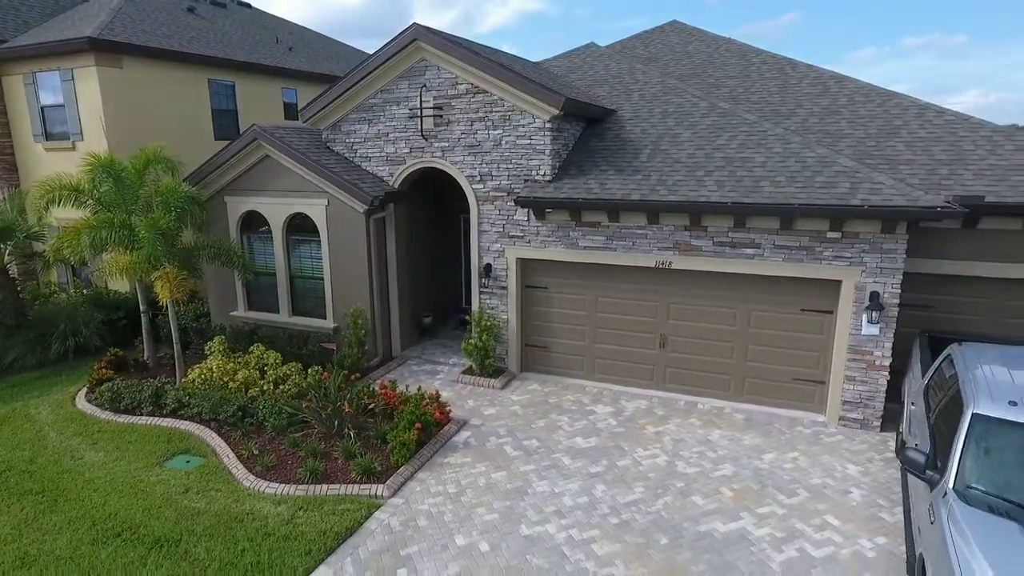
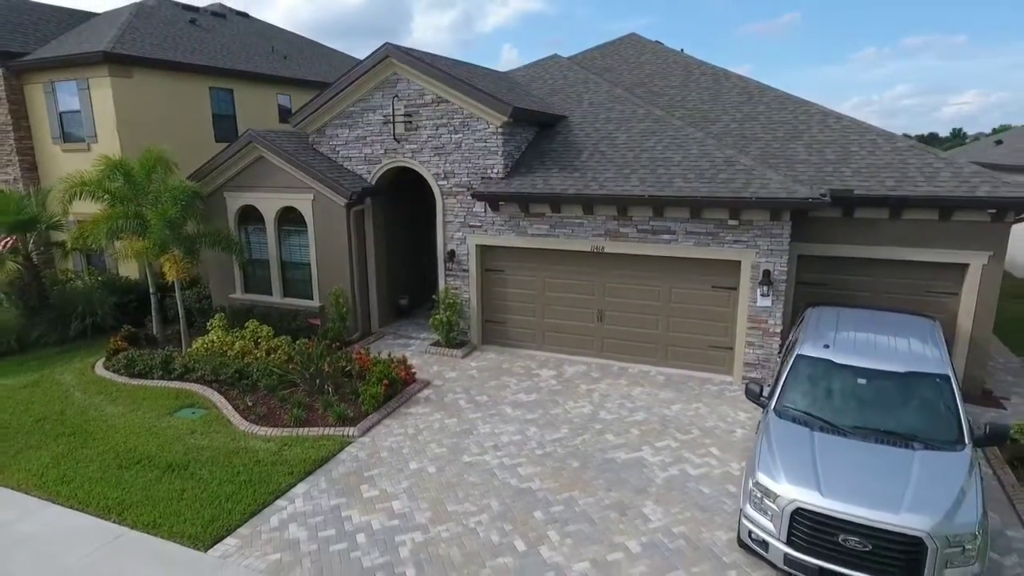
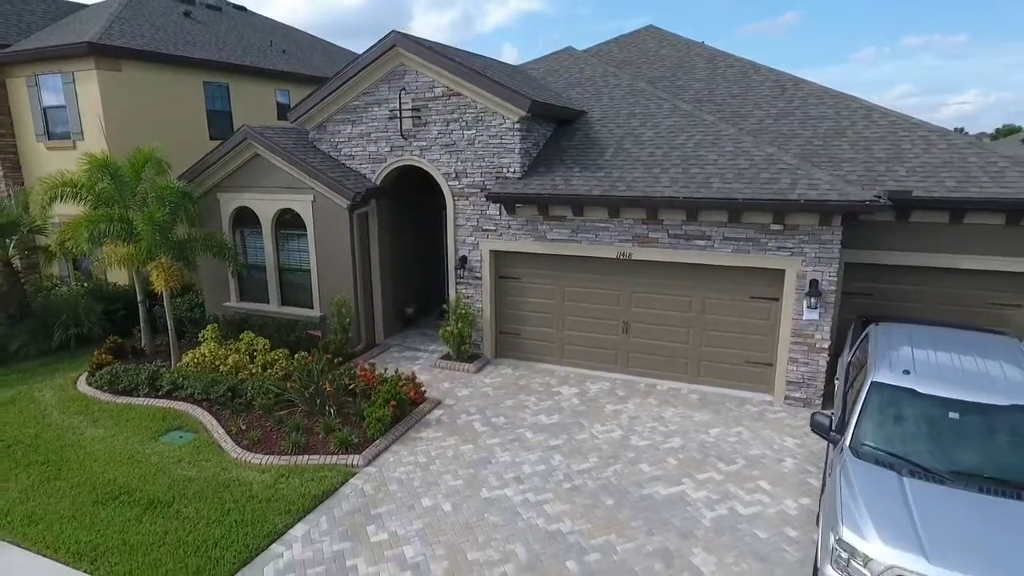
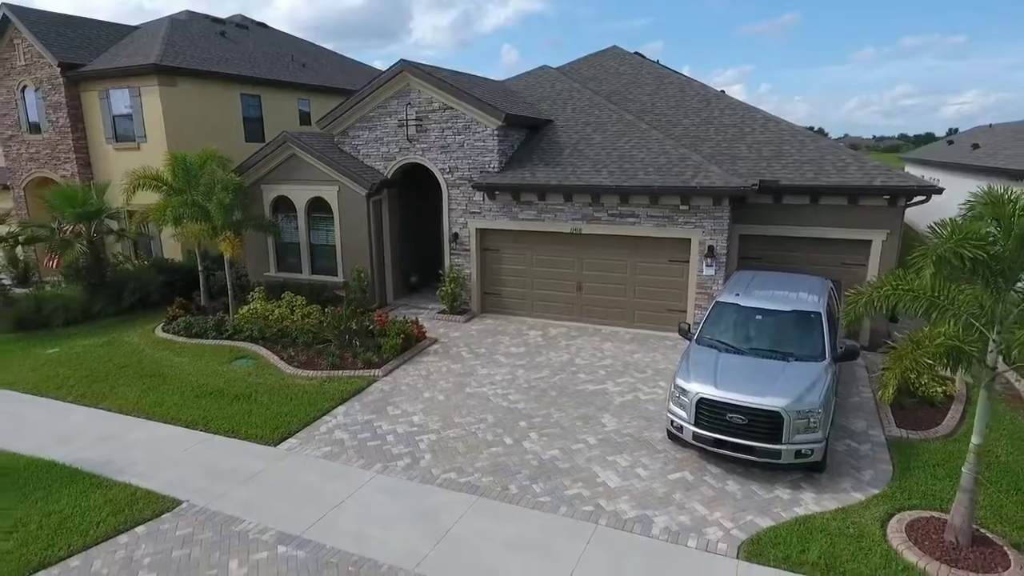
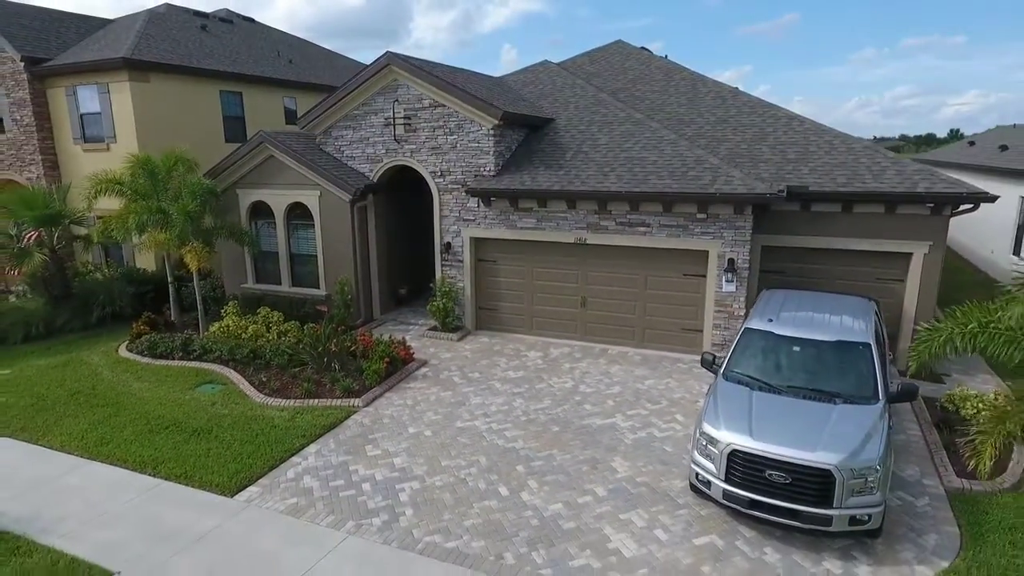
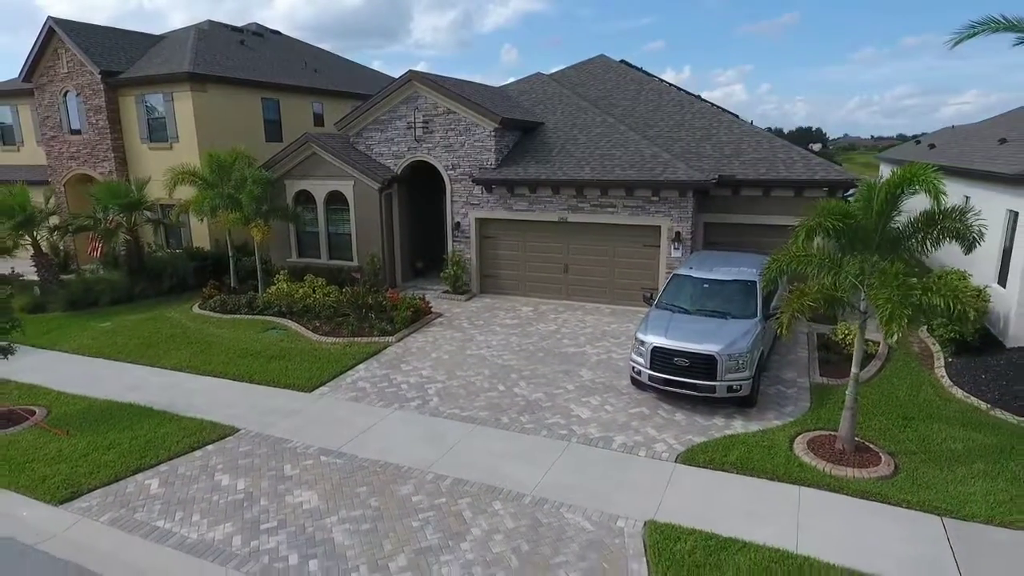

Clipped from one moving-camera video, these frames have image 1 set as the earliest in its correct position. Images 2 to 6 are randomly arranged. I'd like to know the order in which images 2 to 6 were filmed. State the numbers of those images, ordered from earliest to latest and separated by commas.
3, 2, 5, 4, 6
